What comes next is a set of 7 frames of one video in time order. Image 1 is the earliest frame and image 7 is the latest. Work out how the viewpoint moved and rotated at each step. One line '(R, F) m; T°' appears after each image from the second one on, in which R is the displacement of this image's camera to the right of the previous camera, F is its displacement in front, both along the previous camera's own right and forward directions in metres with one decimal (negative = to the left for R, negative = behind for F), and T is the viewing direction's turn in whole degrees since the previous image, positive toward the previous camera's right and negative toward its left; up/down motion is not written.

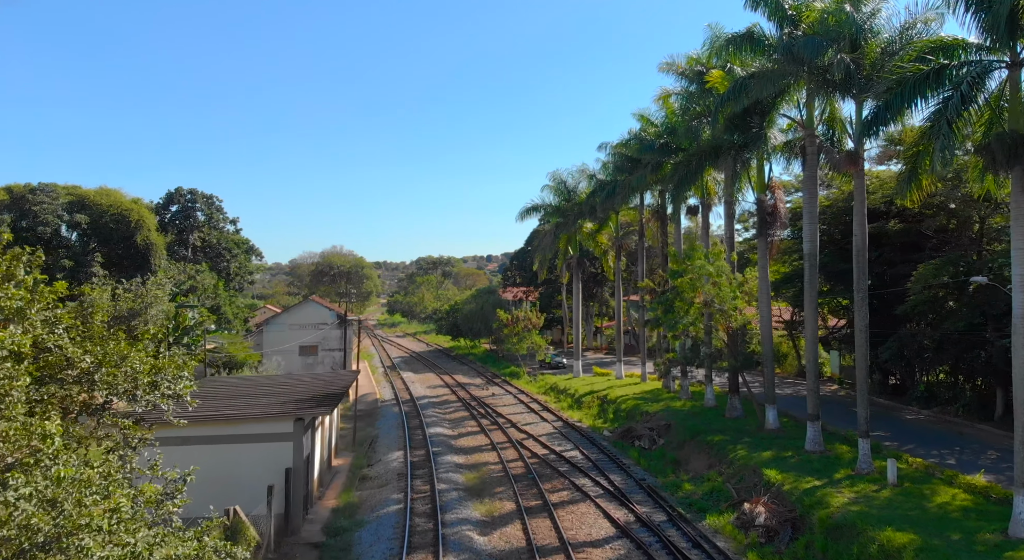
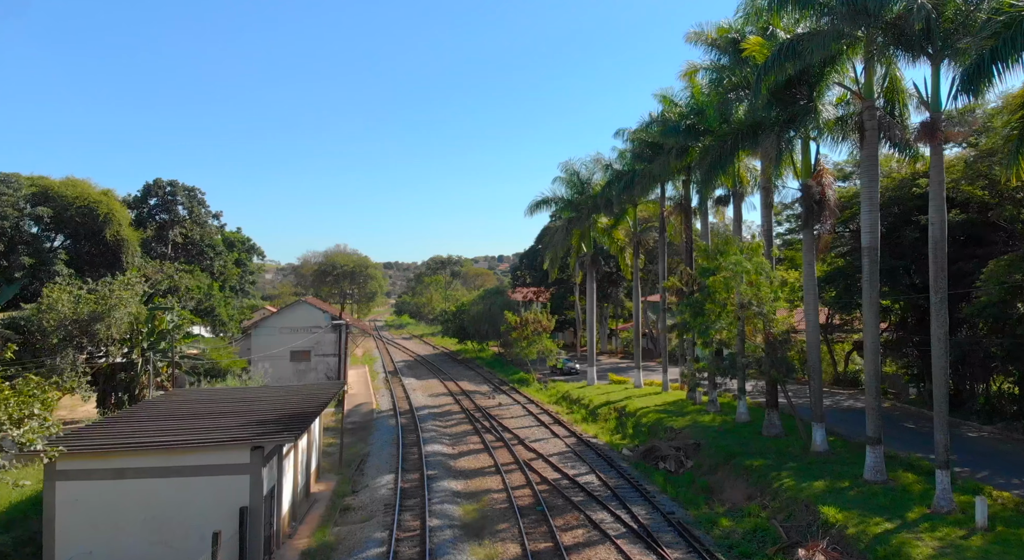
(+0.1, +3.0) m; -1°
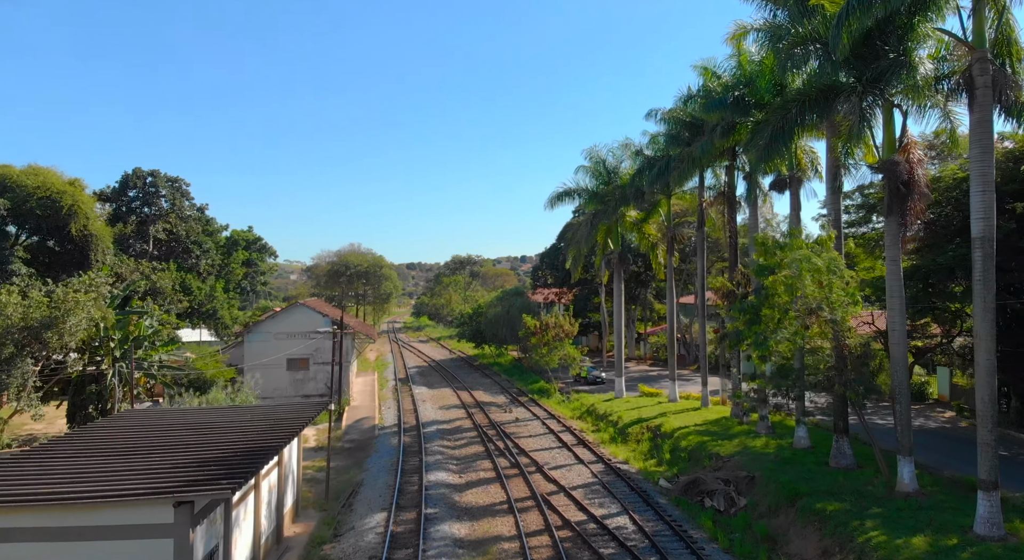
(+0.2, +3.5) m; -2°
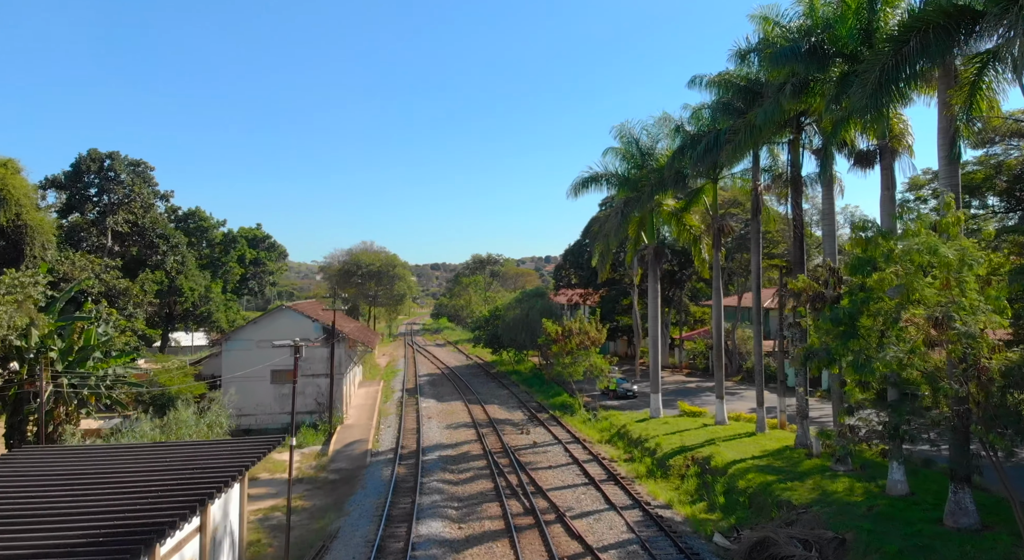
(+0.2, +4.3) m; -2°
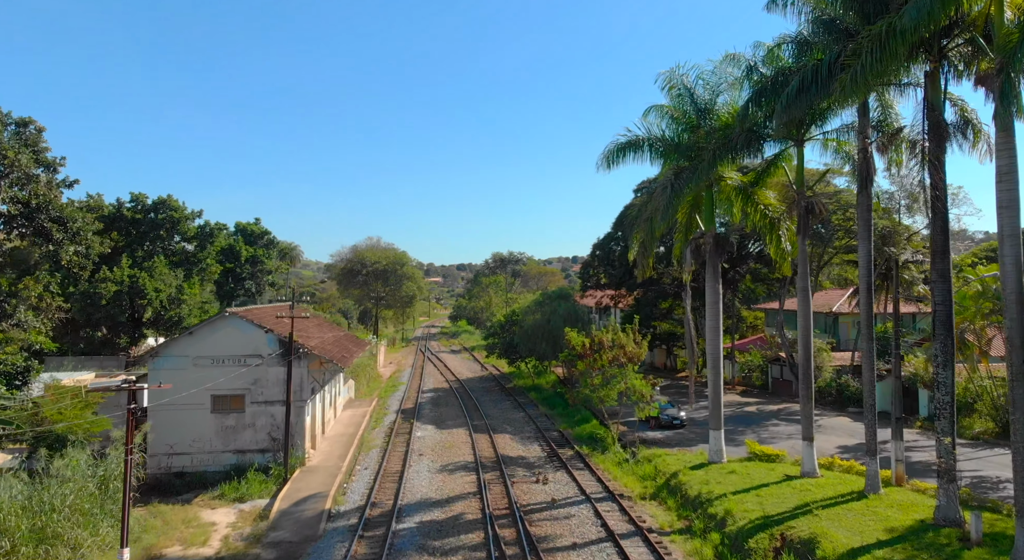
(+0.4, +6.5) m; -2°
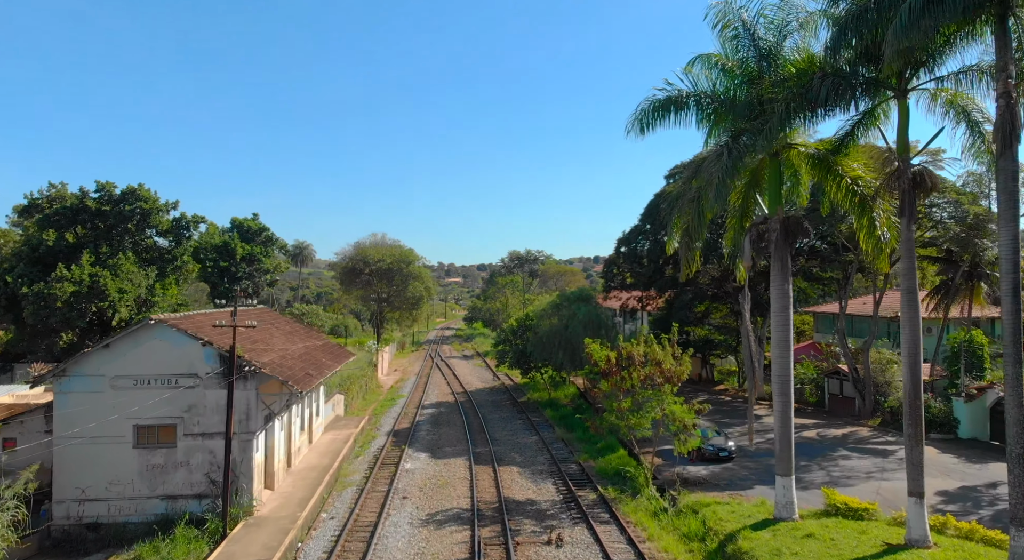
(+0.3, +4.6) m; -2°
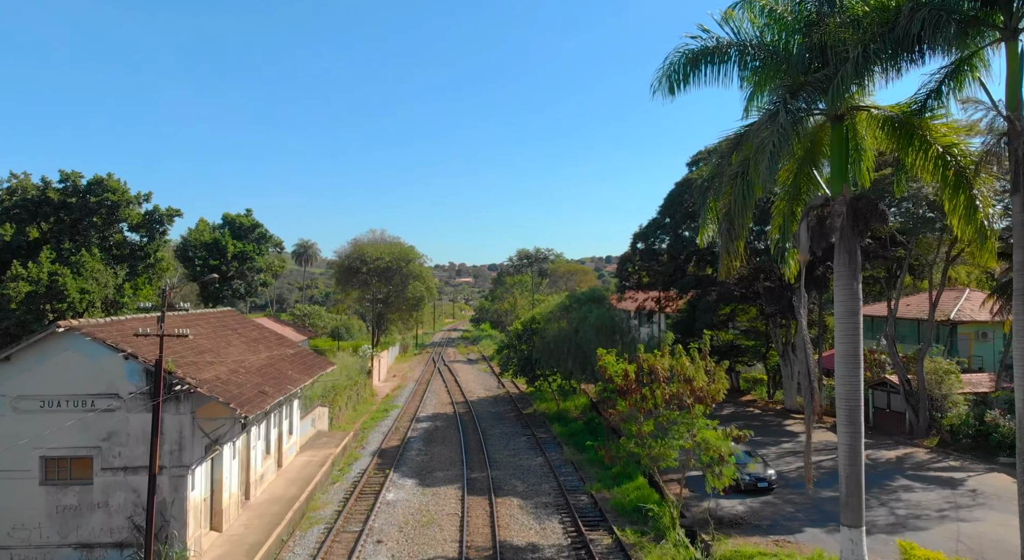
(+0.3, +3.2) m; -1°
